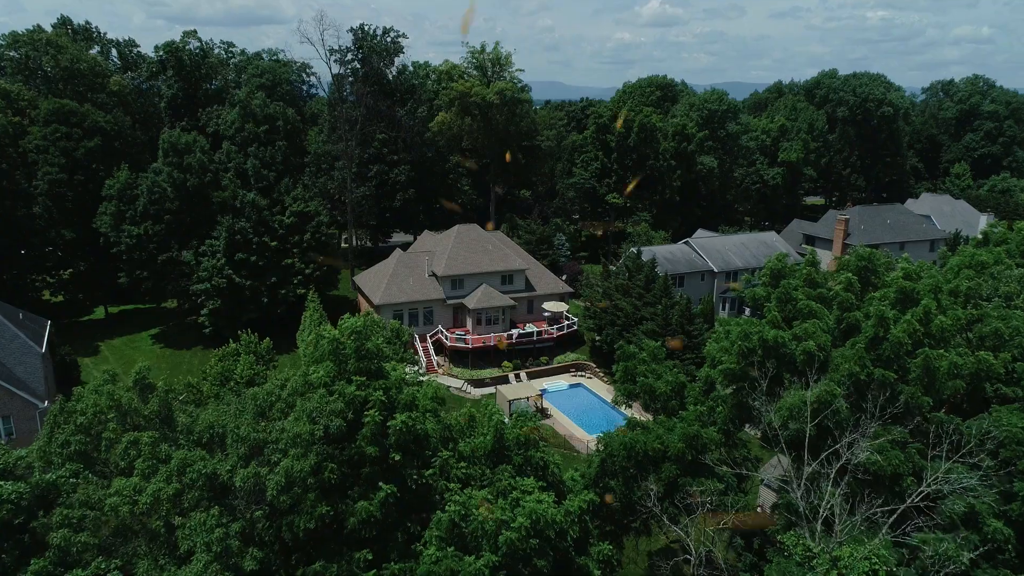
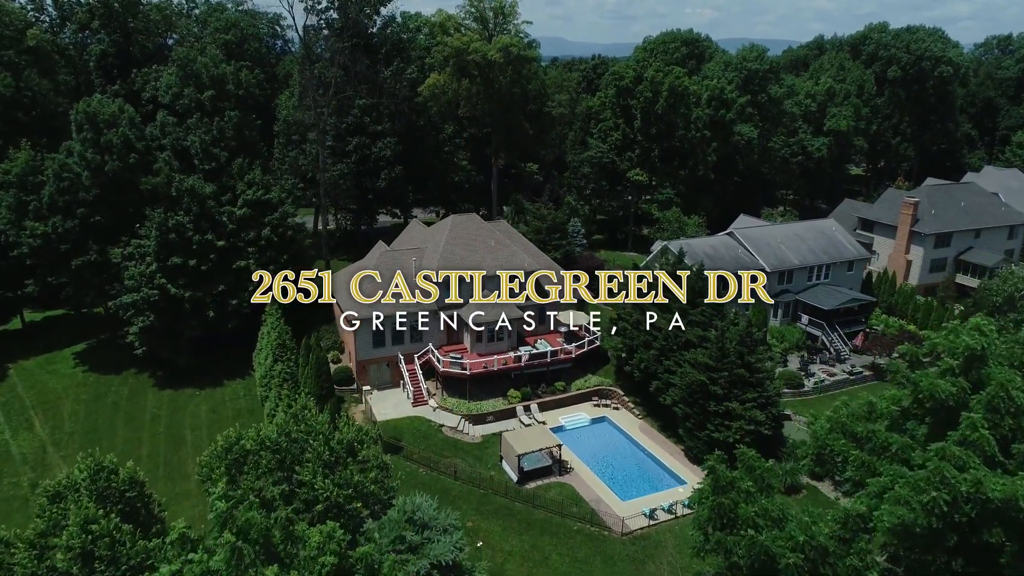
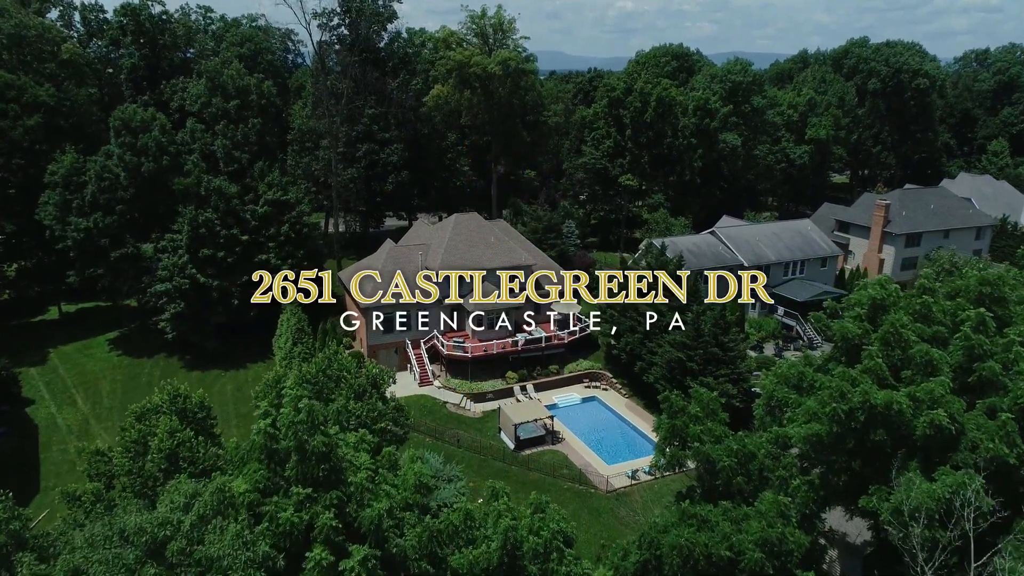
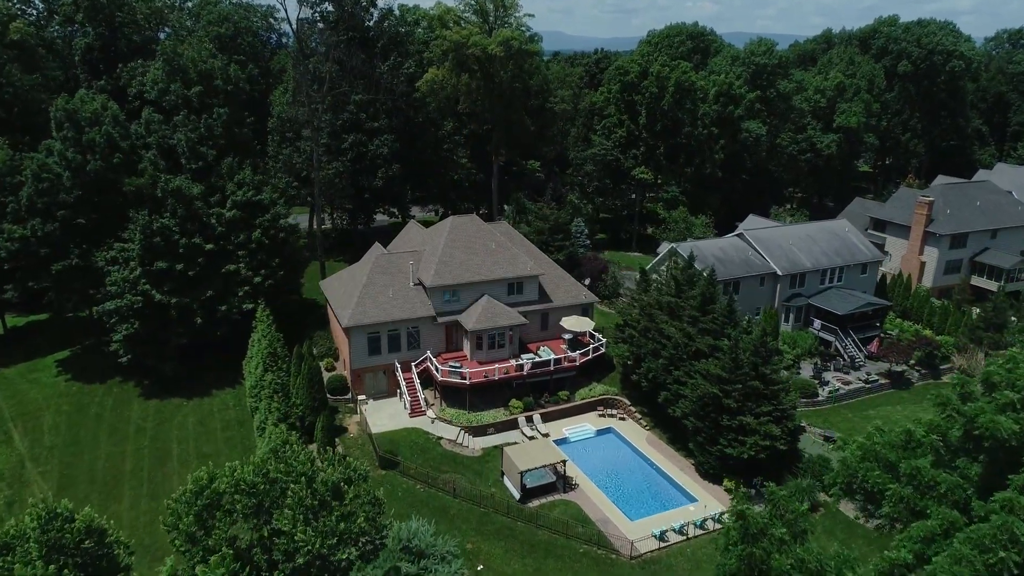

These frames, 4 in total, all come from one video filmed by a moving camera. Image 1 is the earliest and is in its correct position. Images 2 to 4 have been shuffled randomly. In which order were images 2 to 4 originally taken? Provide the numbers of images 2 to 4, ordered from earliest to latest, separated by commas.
3, 2, 4
